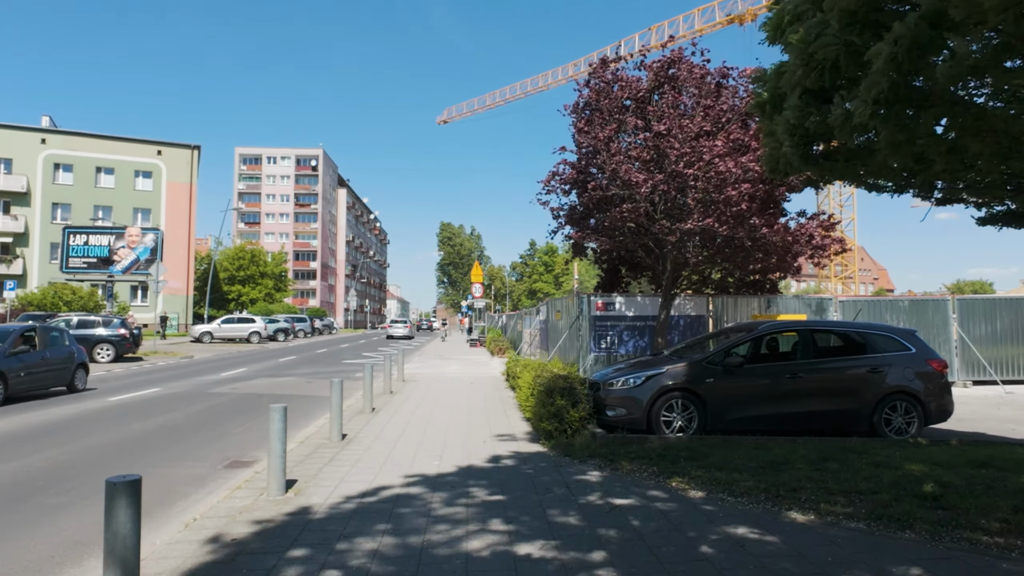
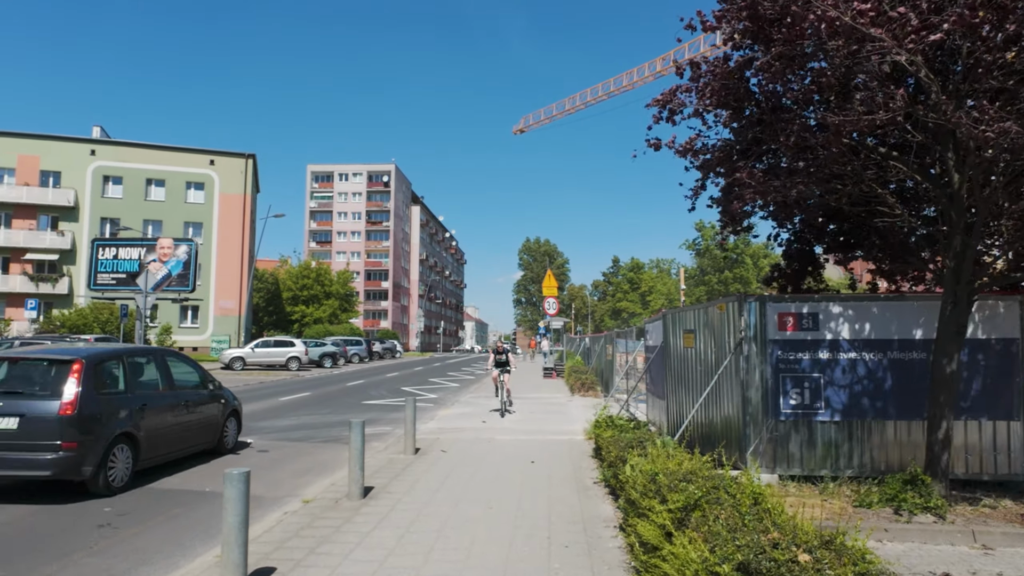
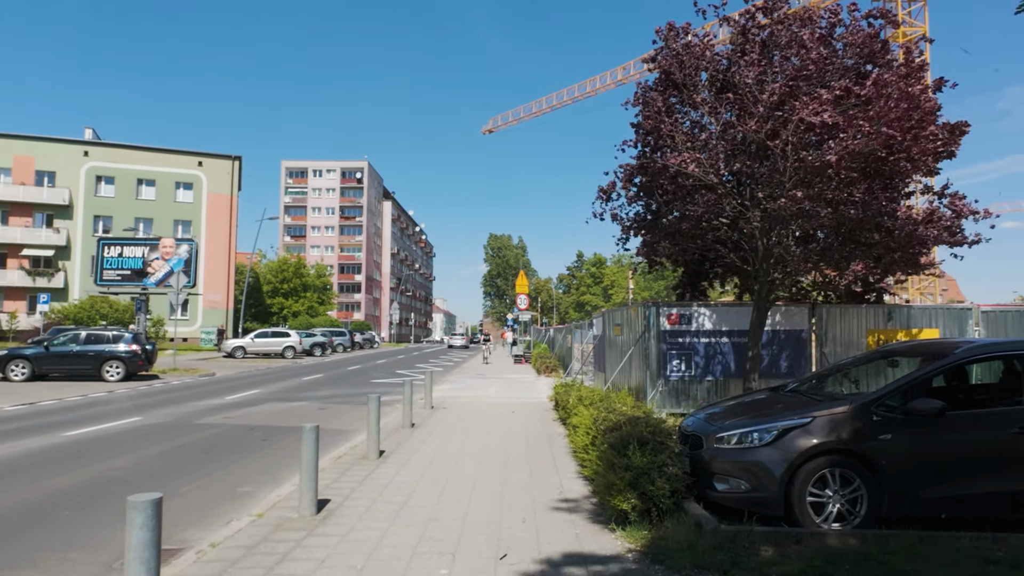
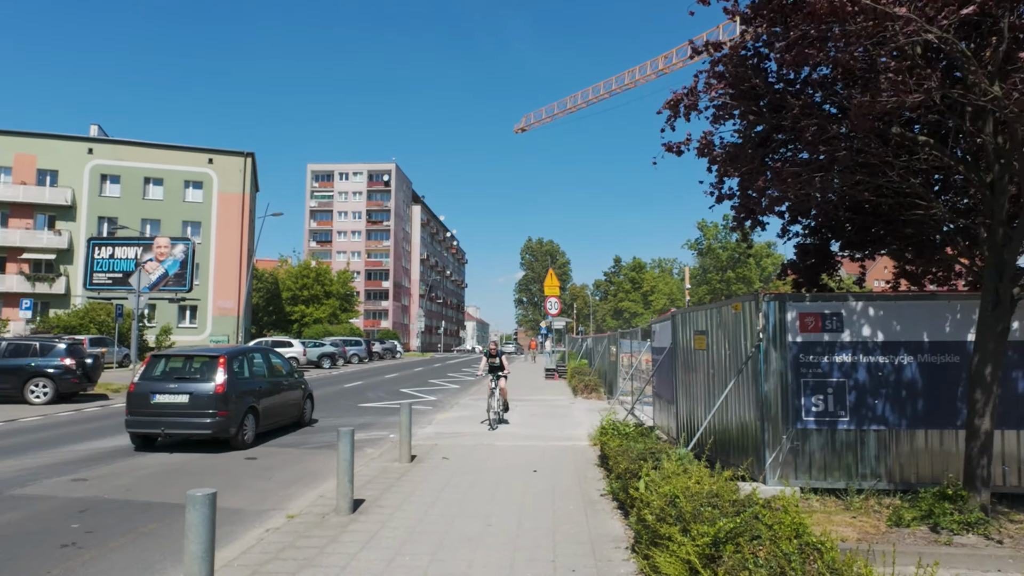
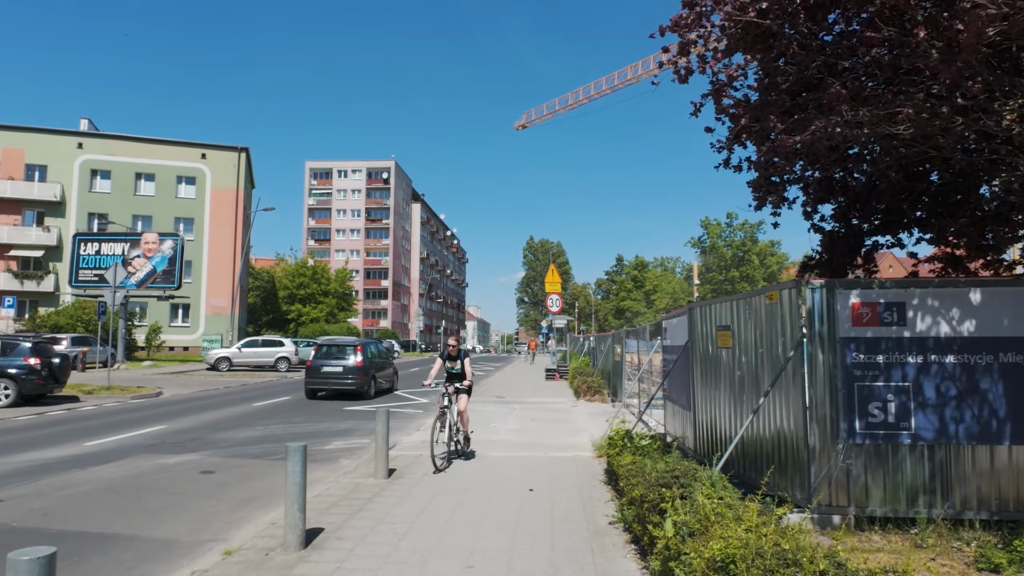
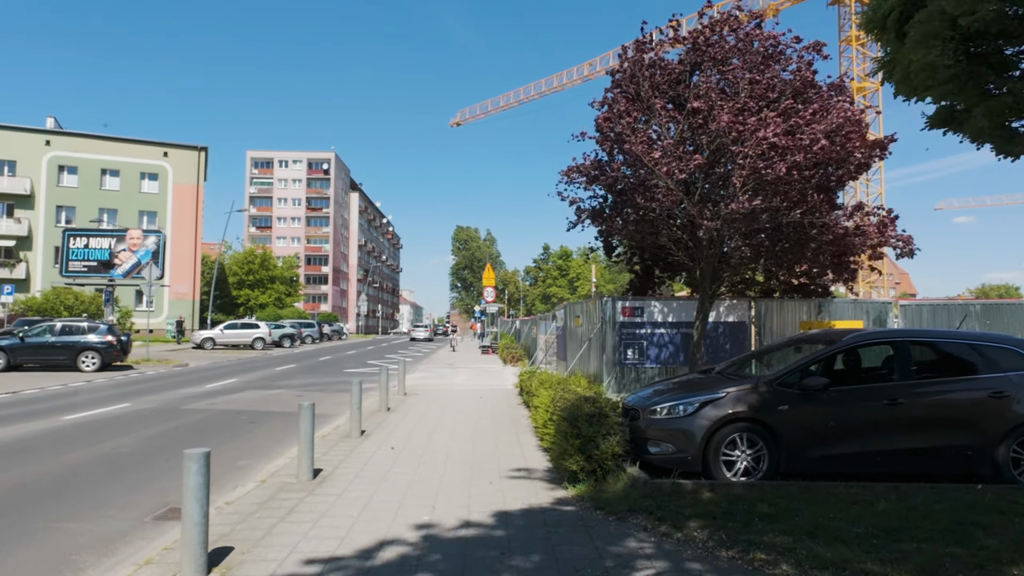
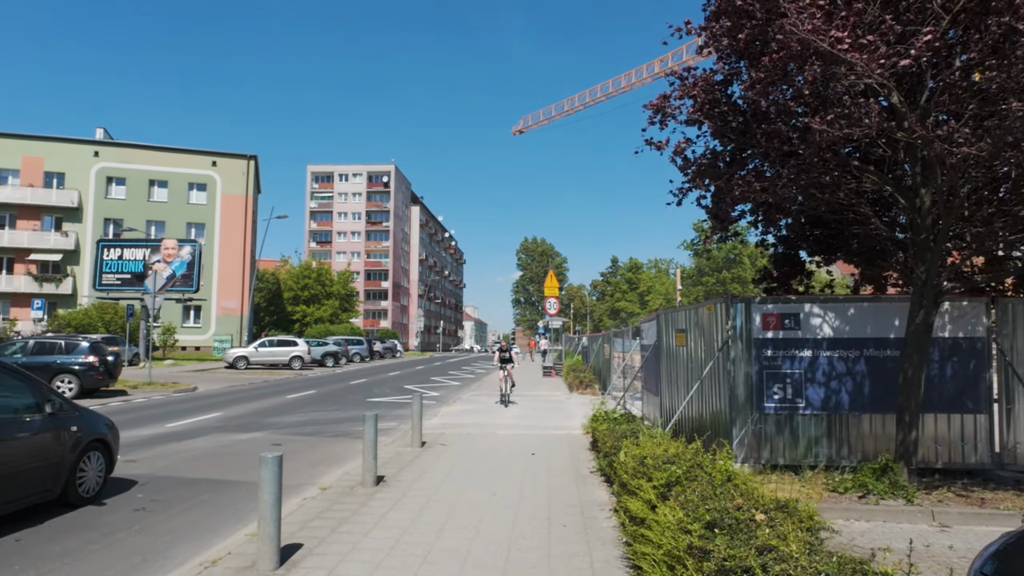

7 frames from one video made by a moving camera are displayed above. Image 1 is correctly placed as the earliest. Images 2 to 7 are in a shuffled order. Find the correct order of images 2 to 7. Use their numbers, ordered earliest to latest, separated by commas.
6, 3, 7, 2, 4, 5
